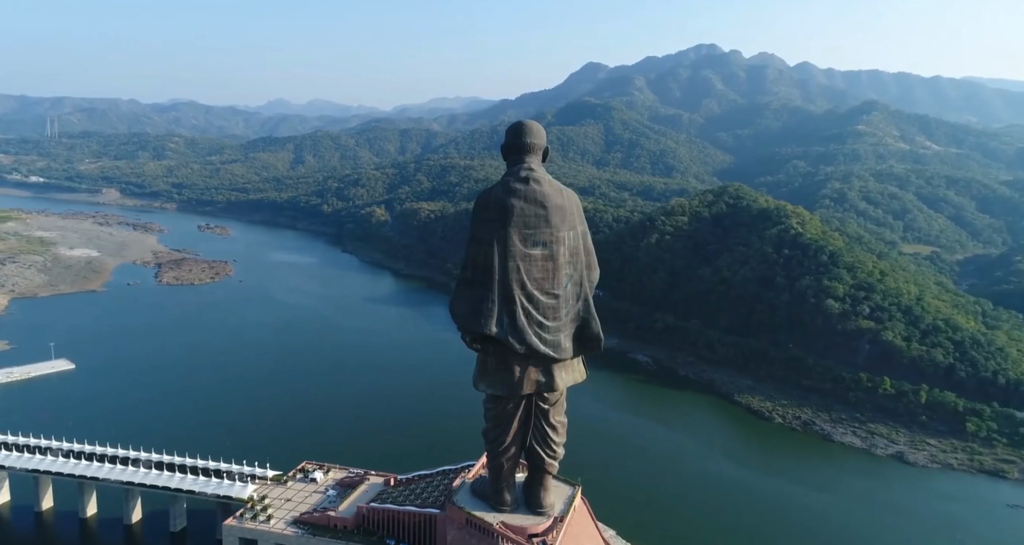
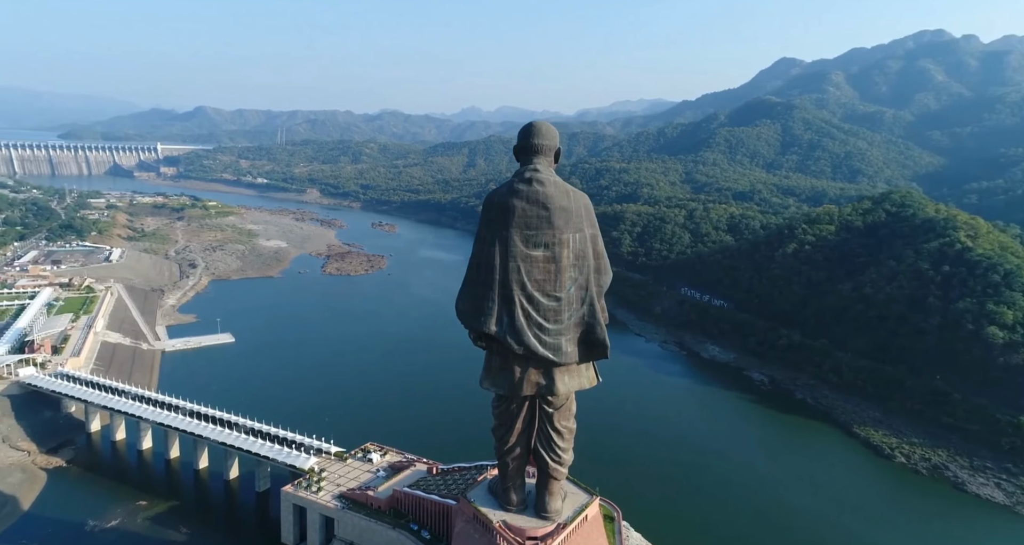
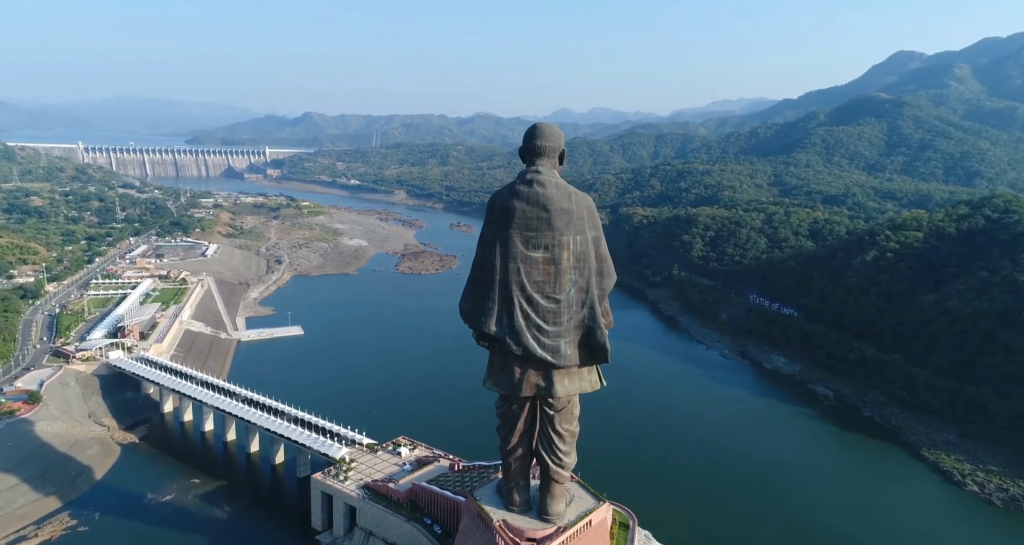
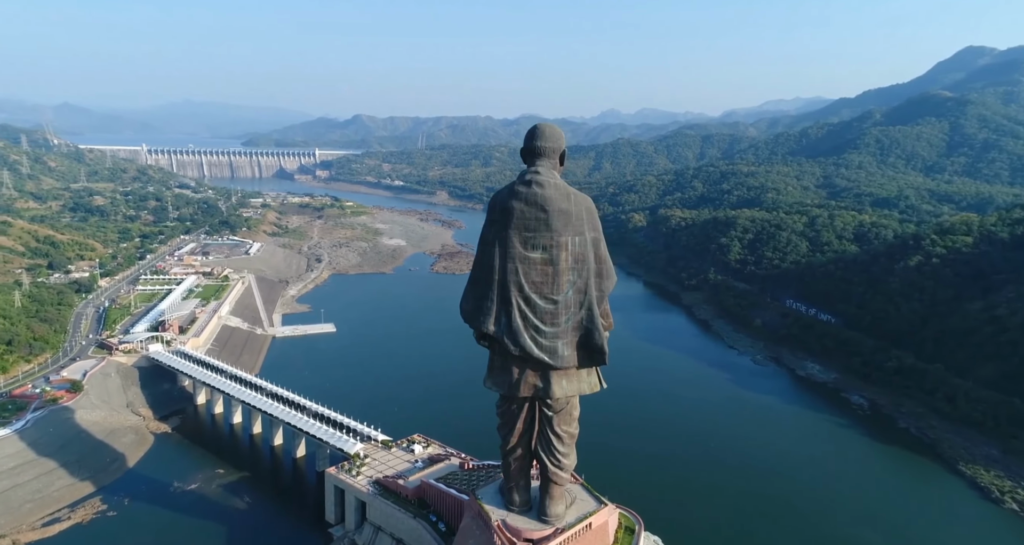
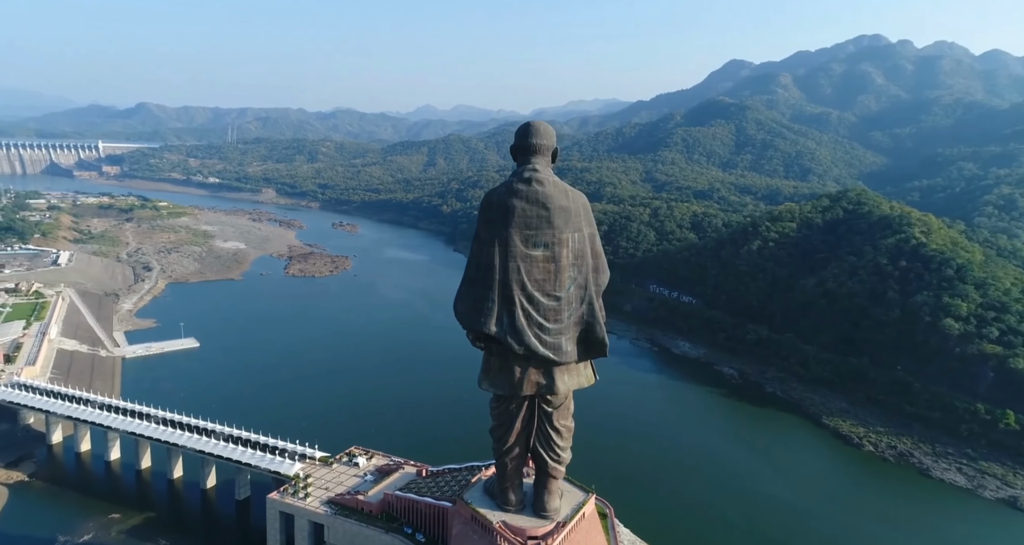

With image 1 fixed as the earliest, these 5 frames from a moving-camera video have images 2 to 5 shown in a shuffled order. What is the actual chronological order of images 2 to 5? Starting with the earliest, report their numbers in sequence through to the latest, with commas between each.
5, 2, 3, 4
